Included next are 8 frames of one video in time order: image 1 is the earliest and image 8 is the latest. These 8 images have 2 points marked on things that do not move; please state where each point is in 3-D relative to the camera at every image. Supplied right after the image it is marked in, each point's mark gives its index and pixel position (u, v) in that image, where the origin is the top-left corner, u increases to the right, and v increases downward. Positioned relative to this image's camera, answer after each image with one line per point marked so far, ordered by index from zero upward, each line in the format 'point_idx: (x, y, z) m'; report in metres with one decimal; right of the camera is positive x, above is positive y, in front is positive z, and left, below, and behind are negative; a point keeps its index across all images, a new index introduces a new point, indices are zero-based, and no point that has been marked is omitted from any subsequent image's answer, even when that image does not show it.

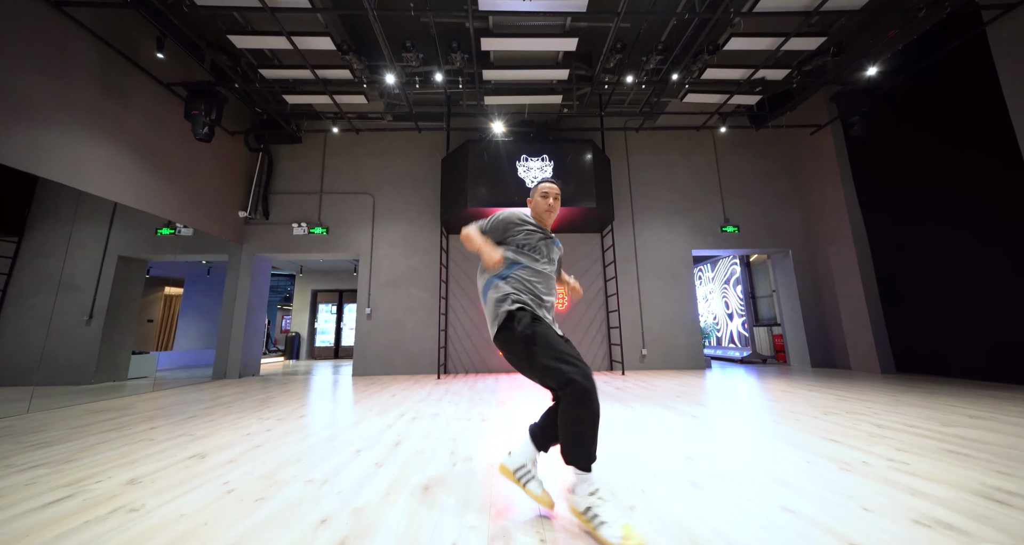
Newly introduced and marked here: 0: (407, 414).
0: (-0.8, -1.1, +3.0) m
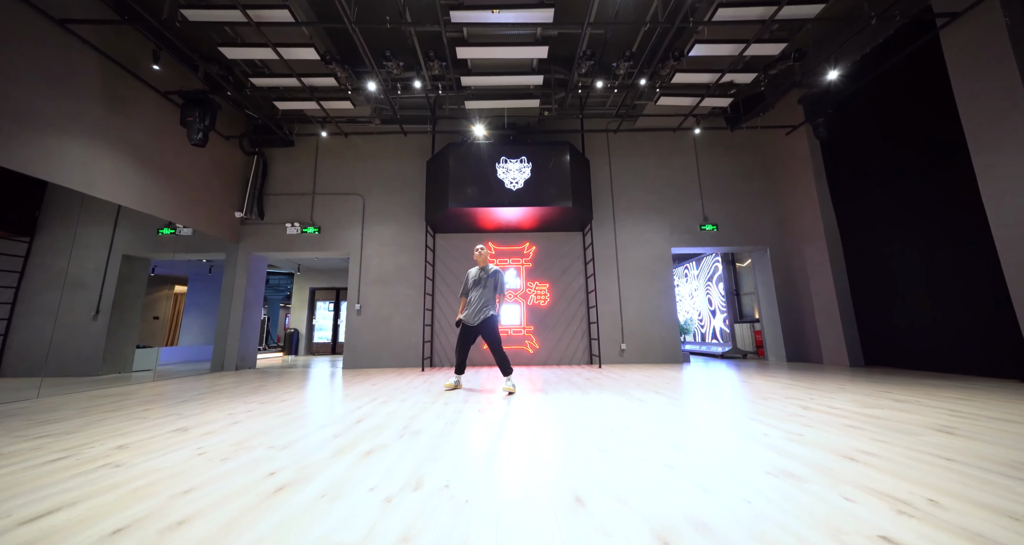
0: (-1.1, -1.1, +3.2) m
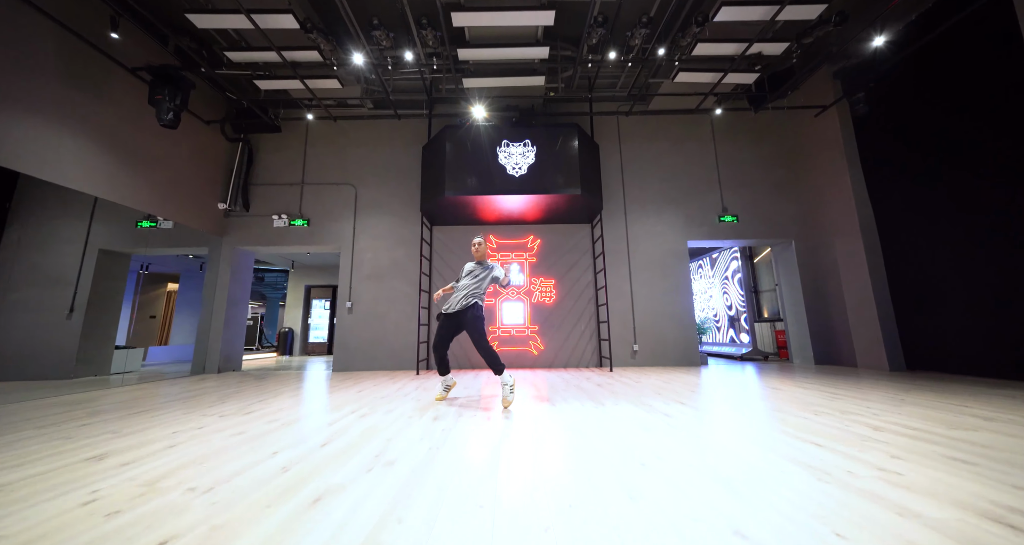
0: (-1.1, -1.0, +2.8) m
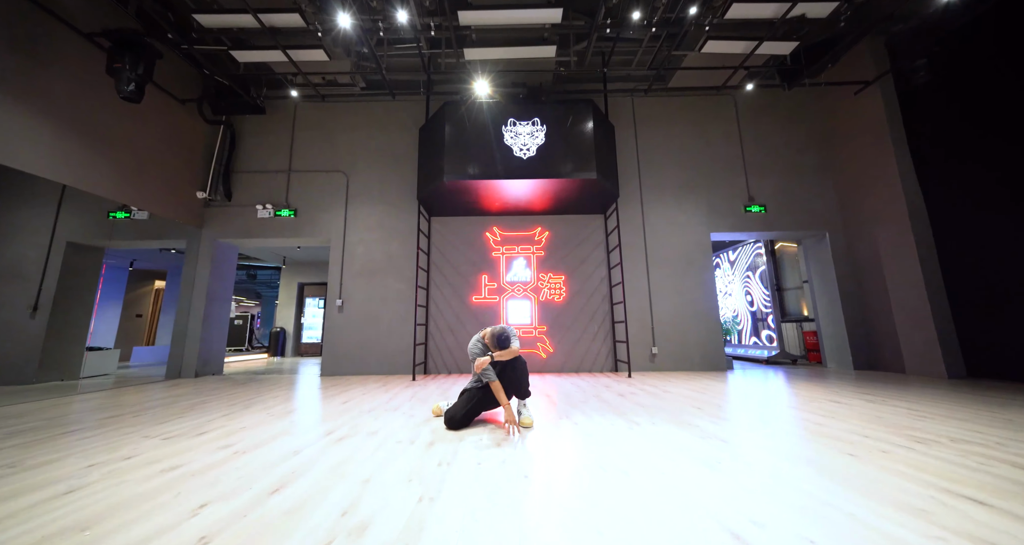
0: (-1.0, -1.0, +2.3) m
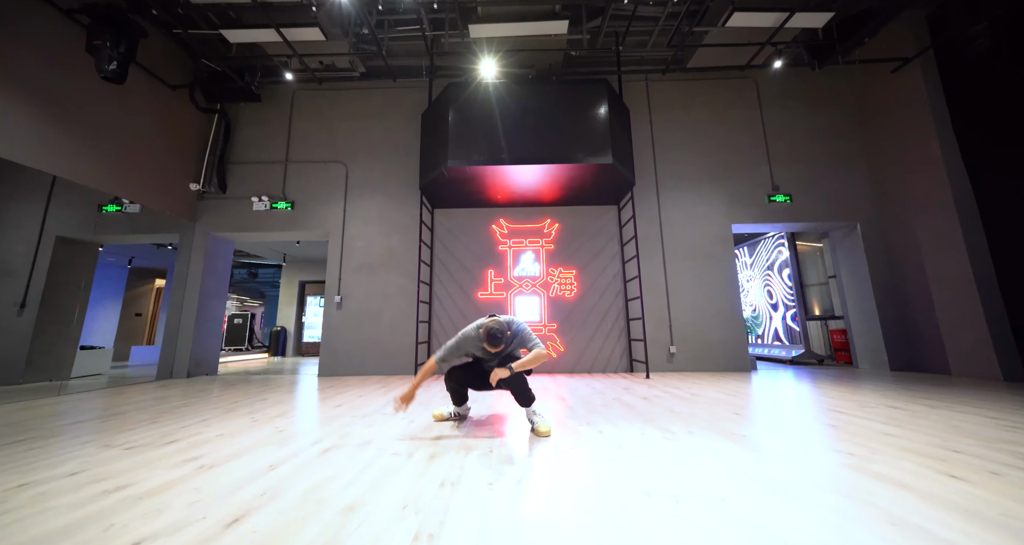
0: (-1.0, -0.9, +2.0) m
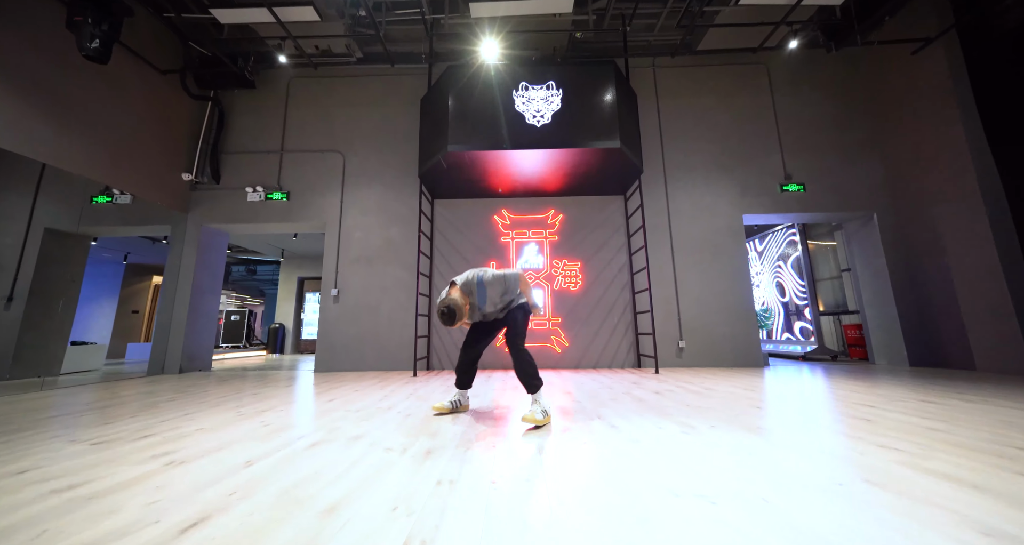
0: (-0.9, -0.8, +1.8) m
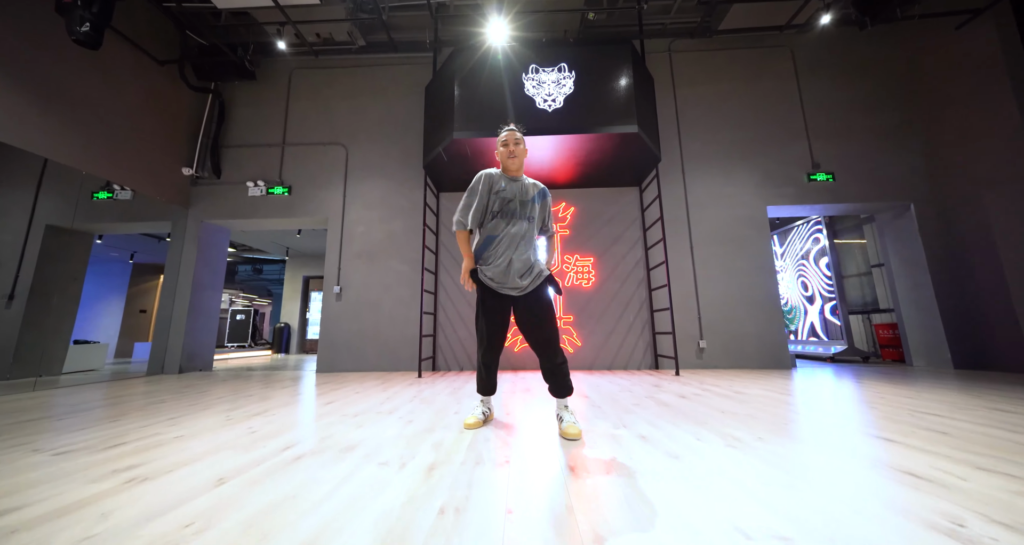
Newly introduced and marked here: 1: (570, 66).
0: (-0.9, -0.7, +1.6) m
1: (+0.6, +2.1, +3.9) m
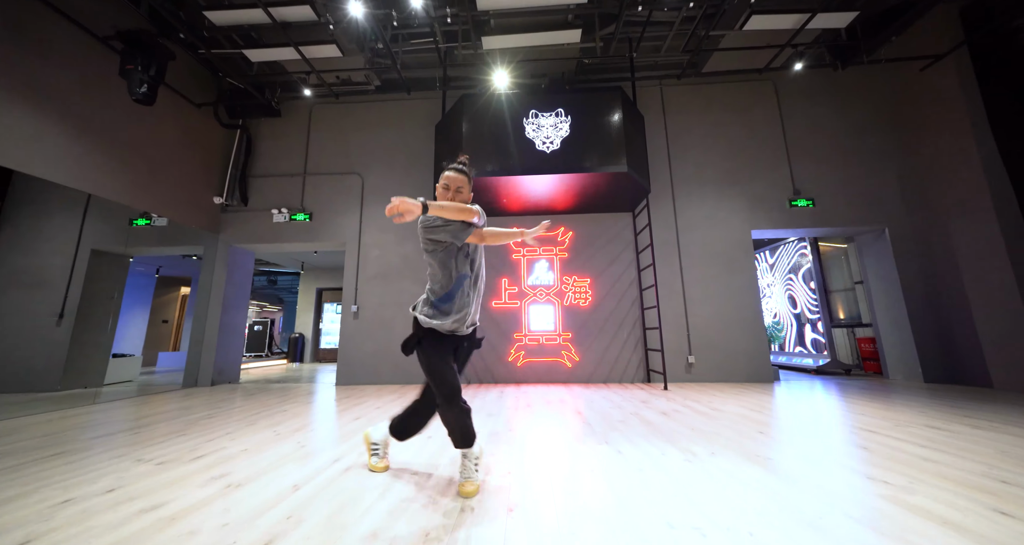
0: (-0.9, -1.0, +2.0) m
1: (+0.6, +1.9, +4.3) m
